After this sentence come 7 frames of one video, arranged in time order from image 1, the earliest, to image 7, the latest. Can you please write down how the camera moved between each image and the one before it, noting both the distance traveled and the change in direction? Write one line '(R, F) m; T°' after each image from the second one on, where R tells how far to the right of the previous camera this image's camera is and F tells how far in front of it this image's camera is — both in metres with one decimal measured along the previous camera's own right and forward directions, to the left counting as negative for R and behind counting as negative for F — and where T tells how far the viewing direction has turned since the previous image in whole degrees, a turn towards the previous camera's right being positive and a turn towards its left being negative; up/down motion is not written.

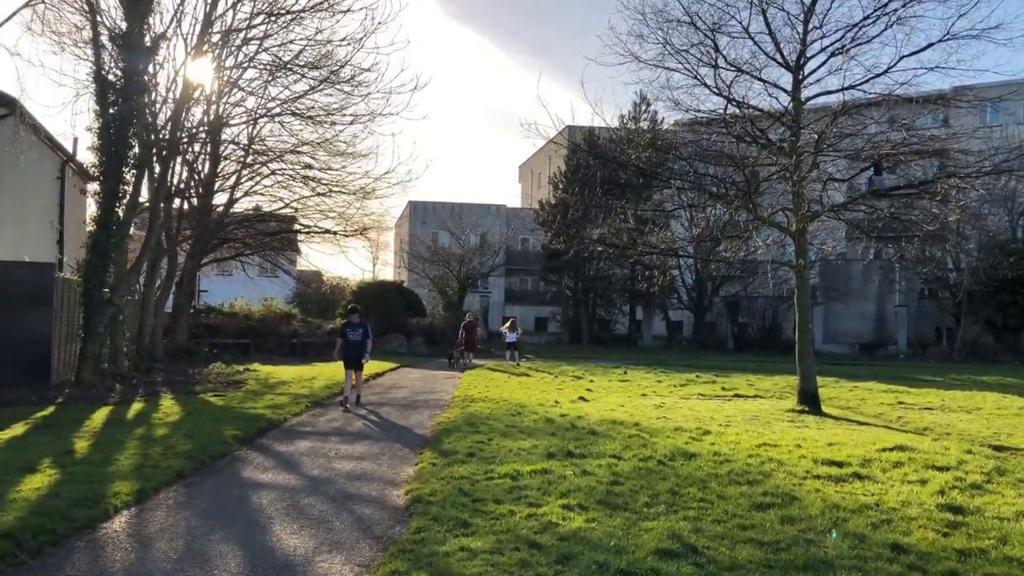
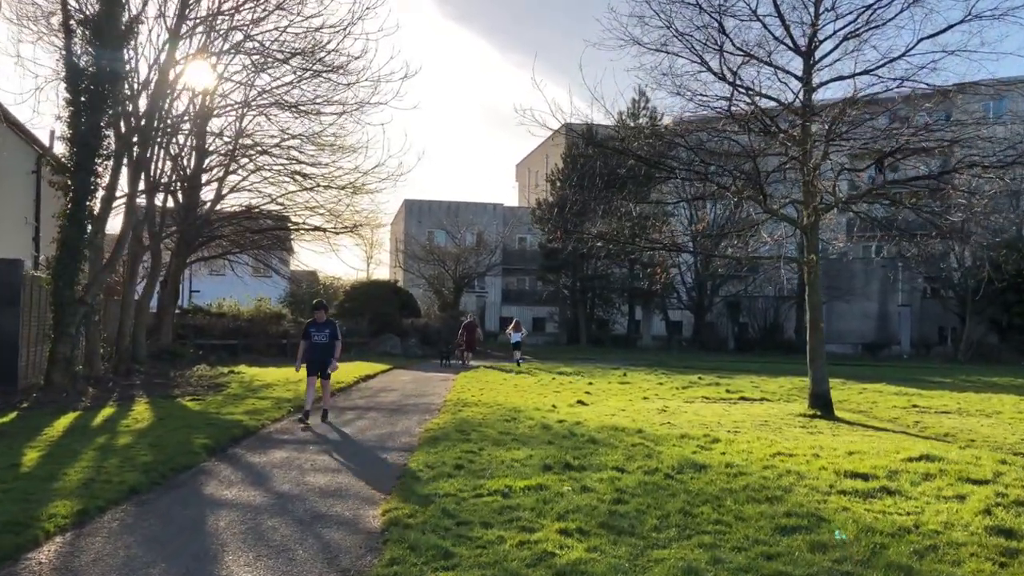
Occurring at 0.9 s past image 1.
(+0.1, +0.9) m; 0°
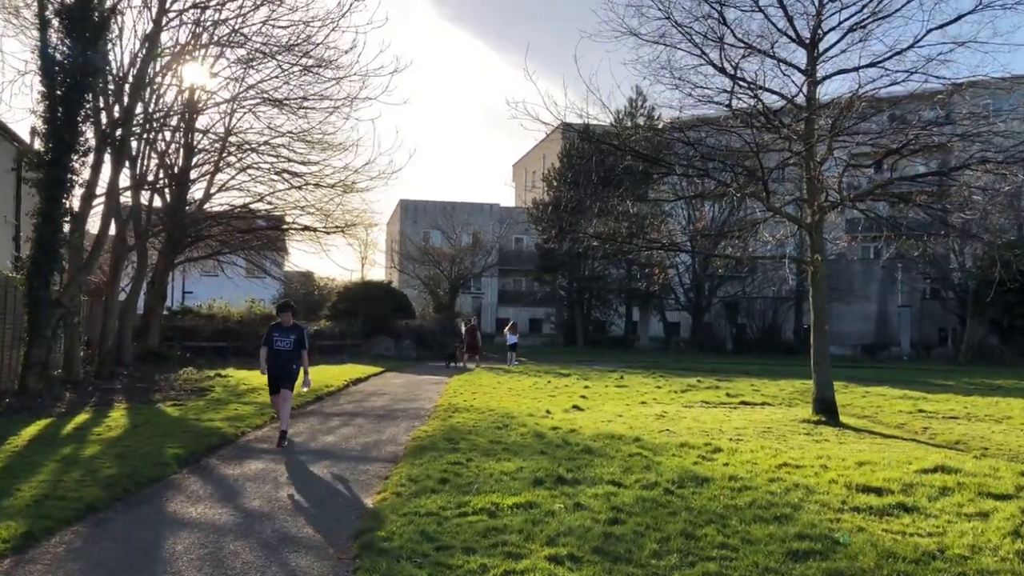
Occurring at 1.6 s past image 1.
(+0.1, +0.6) m; 0°
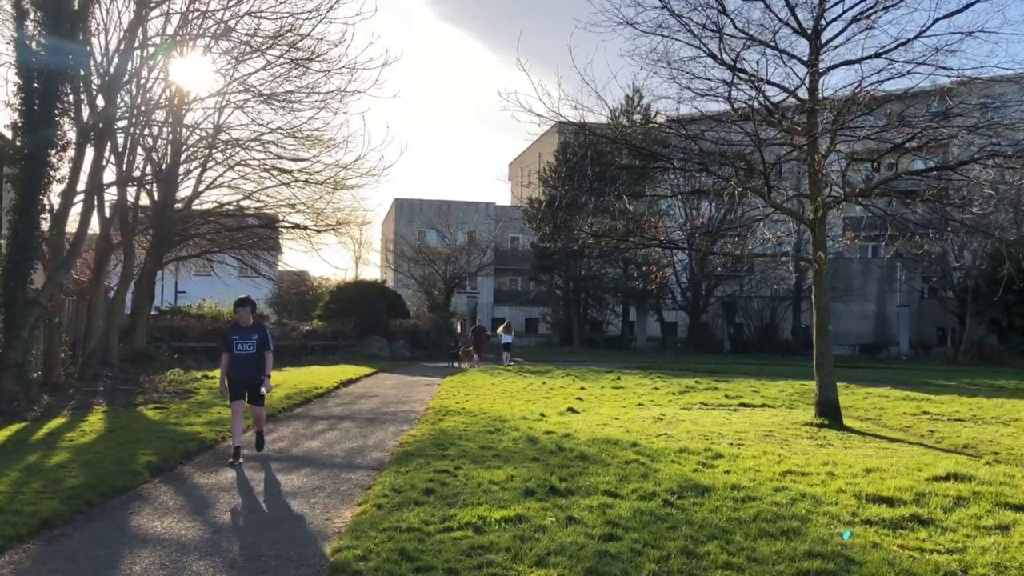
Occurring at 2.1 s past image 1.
(+0.1, +0.5) m; 0°
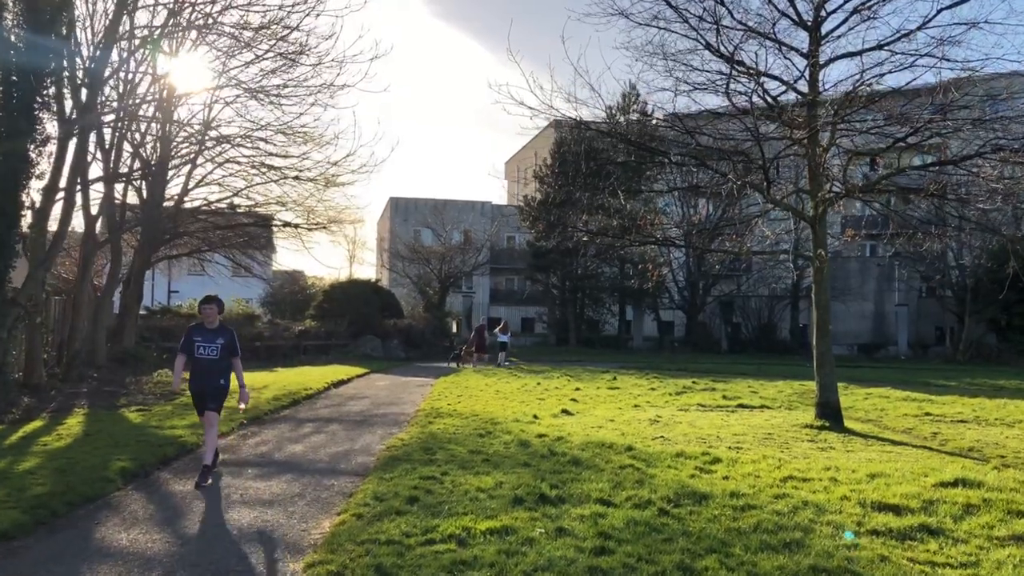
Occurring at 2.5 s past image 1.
(+0.1, +0.4) m; 0°
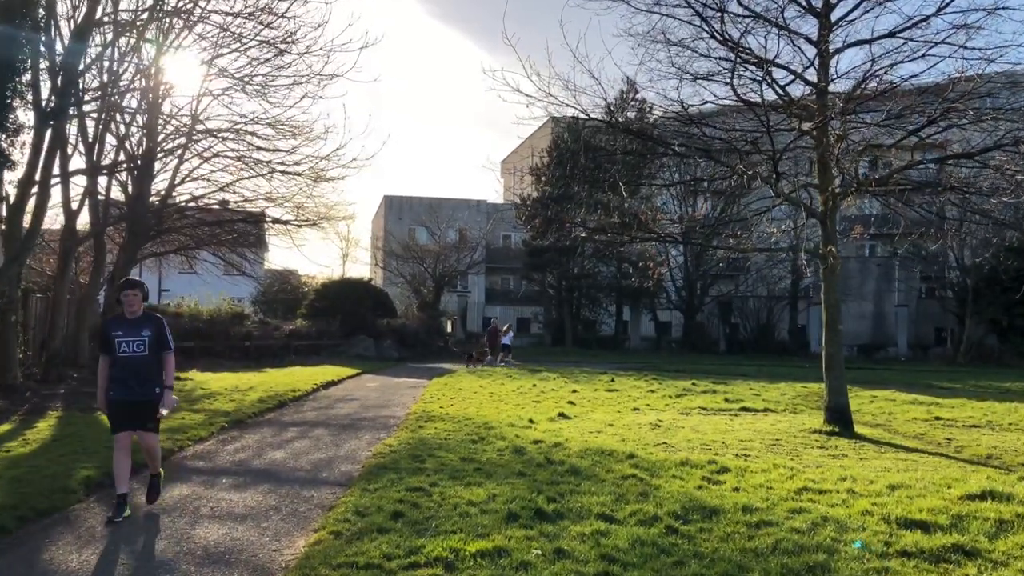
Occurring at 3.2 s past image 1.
(0.0, +0.6) m; 0°
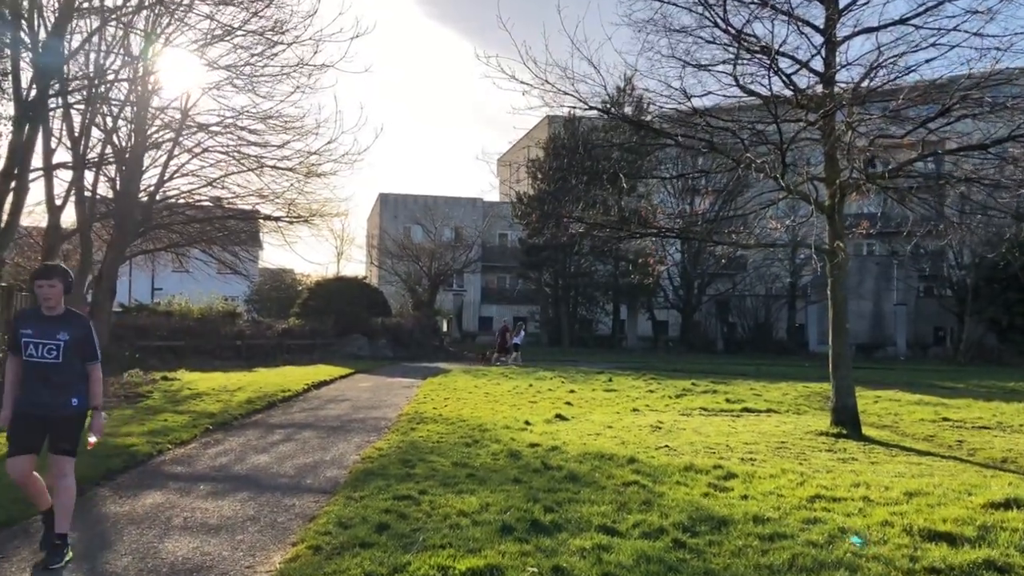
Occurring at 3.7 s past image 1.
(0.0, +0.5) m; 0°
